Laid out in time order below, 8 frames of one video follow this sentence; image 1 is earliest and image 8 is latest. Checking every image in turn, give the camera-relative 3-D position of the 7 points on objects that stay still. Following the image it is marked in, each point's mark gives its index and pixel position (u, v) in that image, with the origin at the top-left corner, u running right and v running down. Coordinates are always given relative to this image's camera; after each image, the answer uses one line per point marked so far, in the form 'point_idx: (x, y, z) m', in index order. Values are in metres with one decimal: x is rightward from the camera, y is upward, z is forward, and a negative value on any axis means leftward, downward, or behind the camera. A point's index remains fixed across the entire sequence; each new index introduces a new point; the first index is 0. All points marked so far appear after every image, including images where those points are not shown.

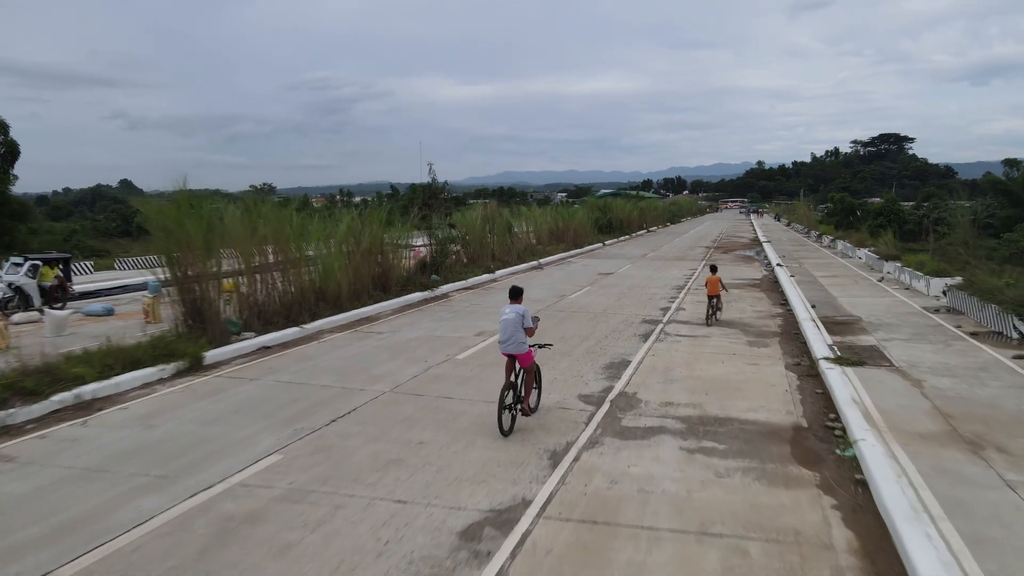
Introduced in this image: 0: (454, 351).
0: (-0.9, -1.0, +11.4) m
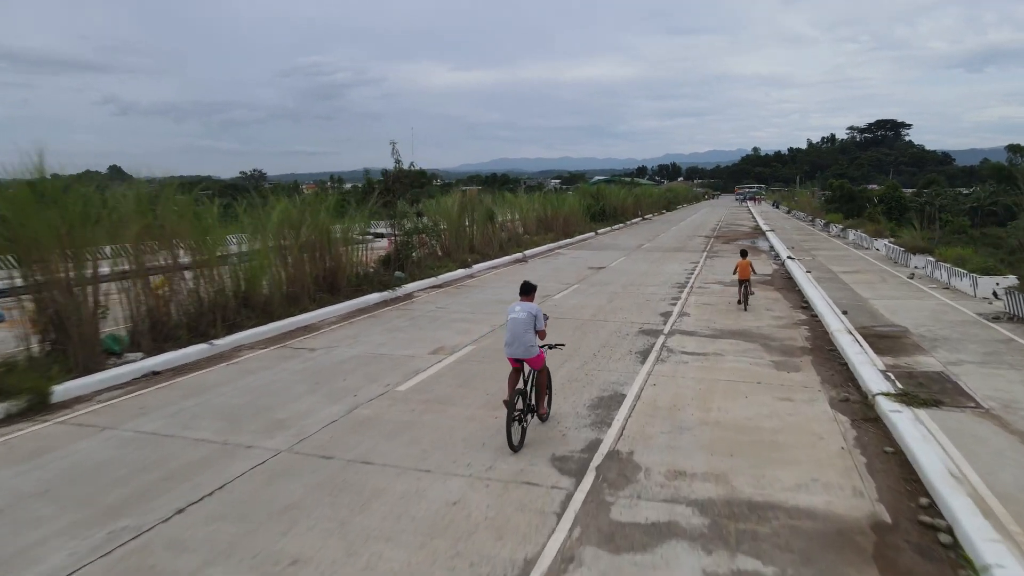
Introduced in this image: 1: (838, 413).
0: (-1.3, -1.1, +8.8) m
1: (+3.2, -1.2, +7.4) m
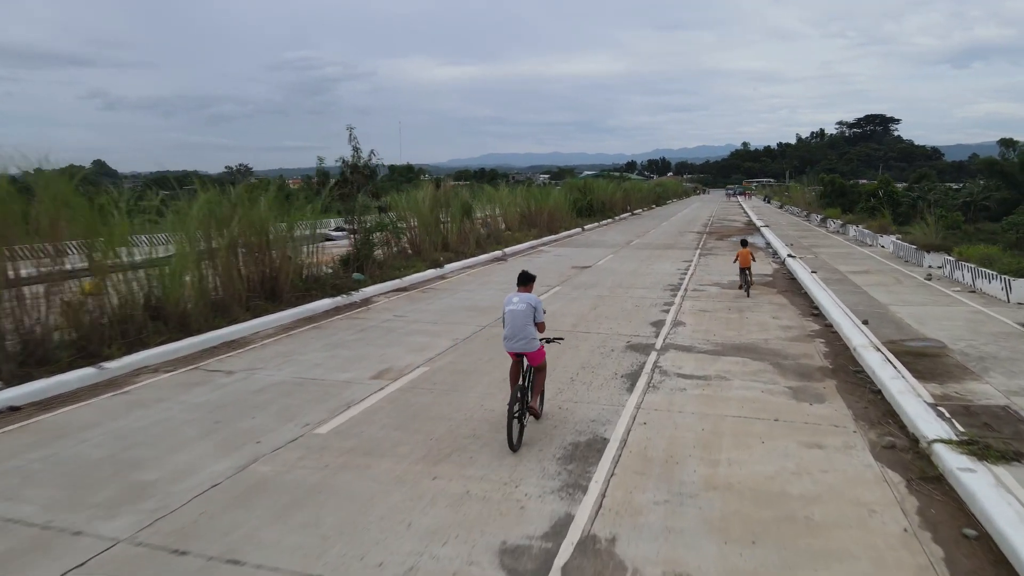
0: (-1.8, -1.2, +7.0) m
1: (+2.8, -1.4, +5.6) m
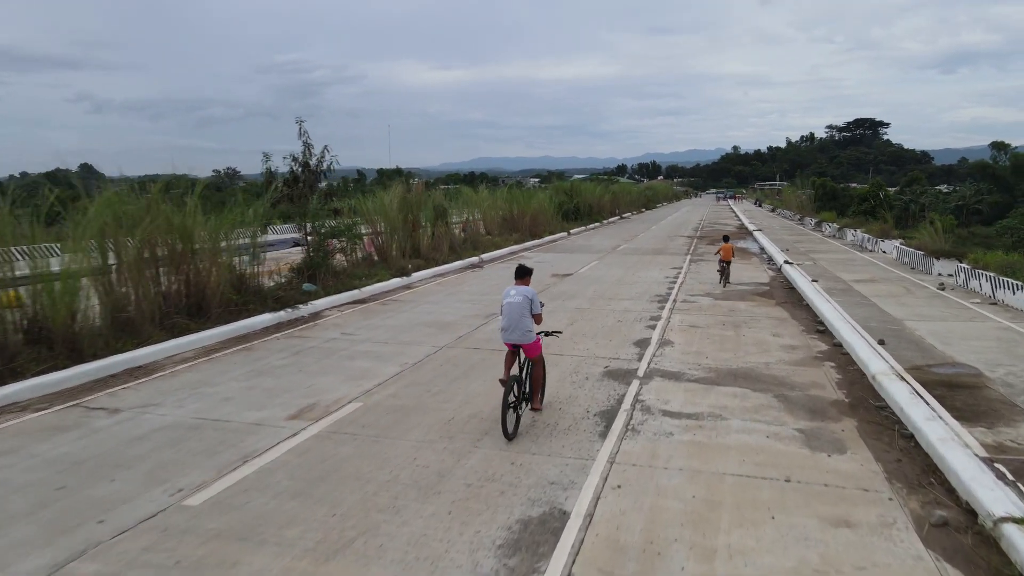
0: (-2.2, -1.3, +5.5) m
1: (+2.4, -1.5, +4.1) m
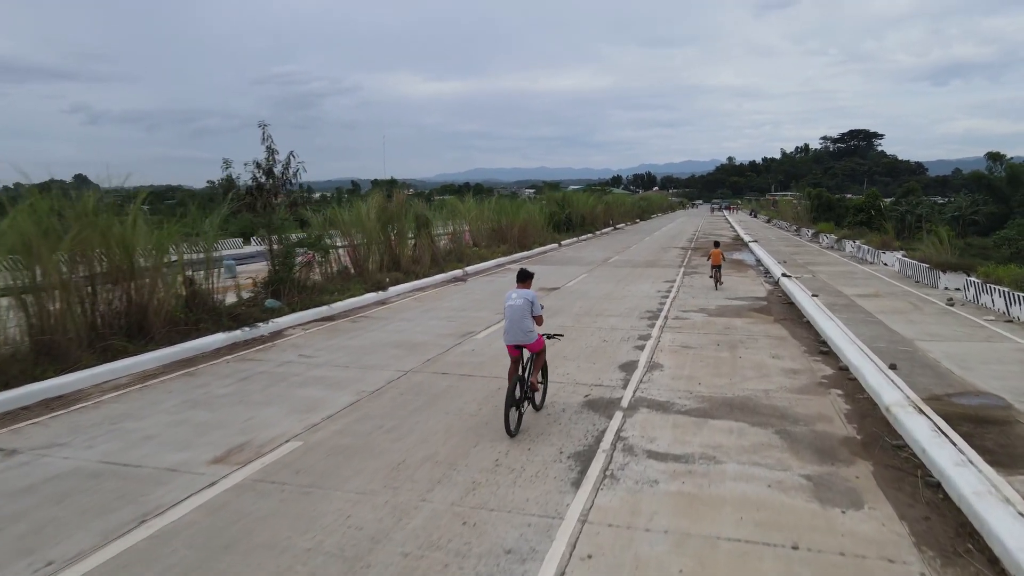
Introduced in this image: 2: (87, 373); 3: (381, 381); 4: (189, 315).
0: (-2.5, -1.5, +4.5) m
1: (+2.1, -1.7, +3.2) m
2: (-4.6, -0.9, +8.0) m
3: (-1.5, -1.1, +8.5) m
4: (-4.5, -0.4, +10.5) m
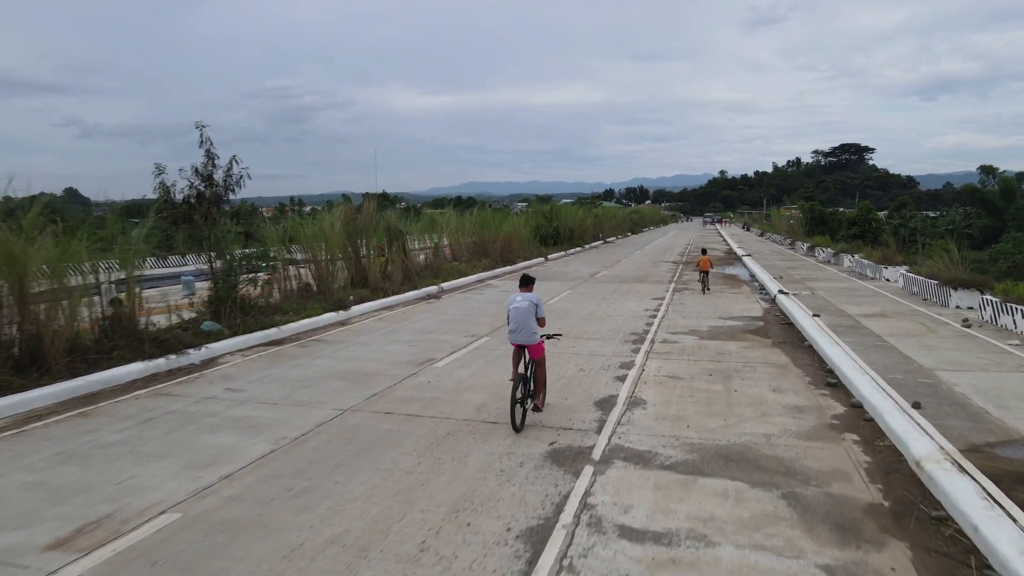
0: (-2.9, -1.7, +3.1) m
1: (+1.7, -1.8, +1.9) m
2: (-5.0, -1.1, +6.7) m
3: (-1.9, -1.3, +7.2) m
4: (-5.0, -0.6, +9.1) m
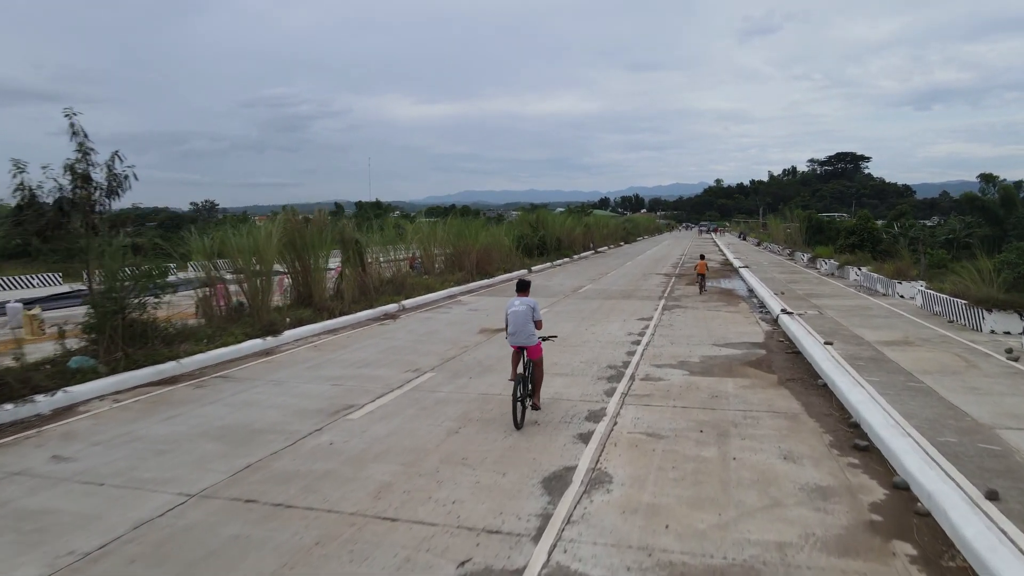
0: (-3.6, -1.9, +1.0) m
1: (+1.1, -2.0, -0.2) m
2: (-5.7, -1.4, +4.5) m
3: (-2.6, -1.6, +5.0) m
4: (-5.6, -0.9, +7.0) m
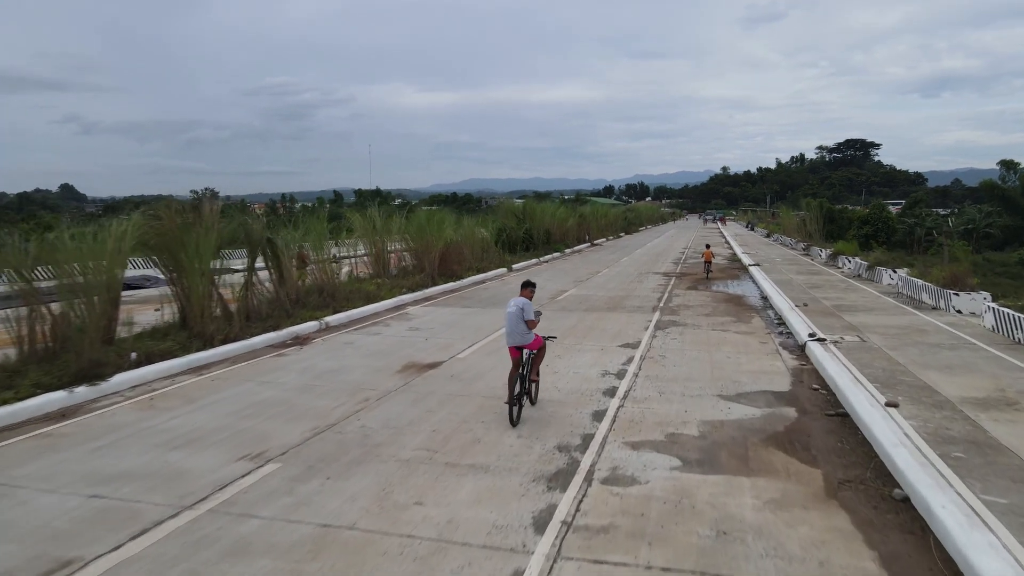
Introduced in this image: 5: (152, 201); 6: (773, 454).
0: (-4.6, -2.4, -2.6) m
1: (+0.1, -2.5, -3.8) m
2: (-6.6, -1.9, +0.9) m
3: (-3.6, -2.0, +1.4) m
4: (-6.6, -1.3, +3.4) m
5: (-5.6, +1.4, +12.0) m
6: (+2.3, -1.4, +6.6) m
